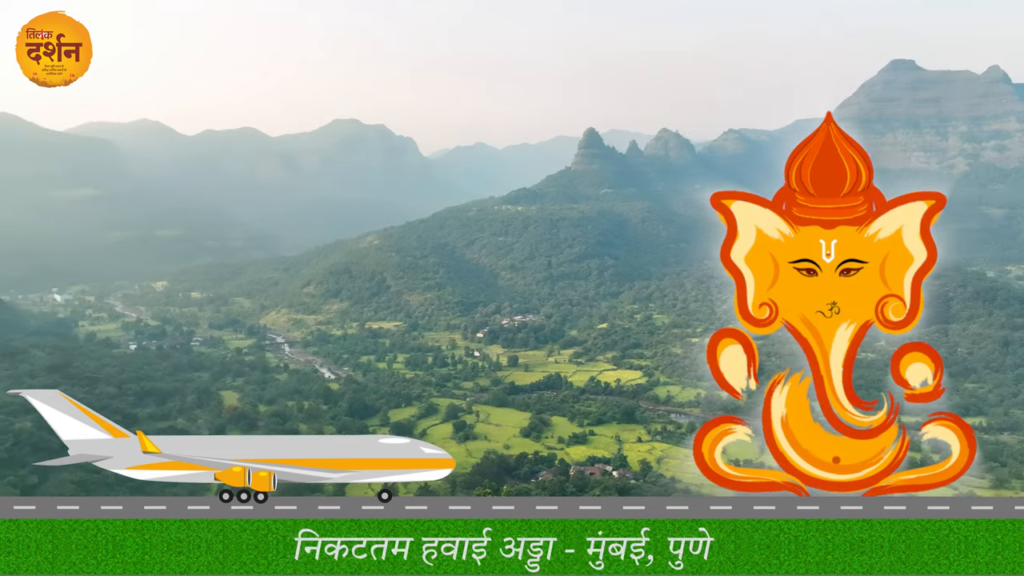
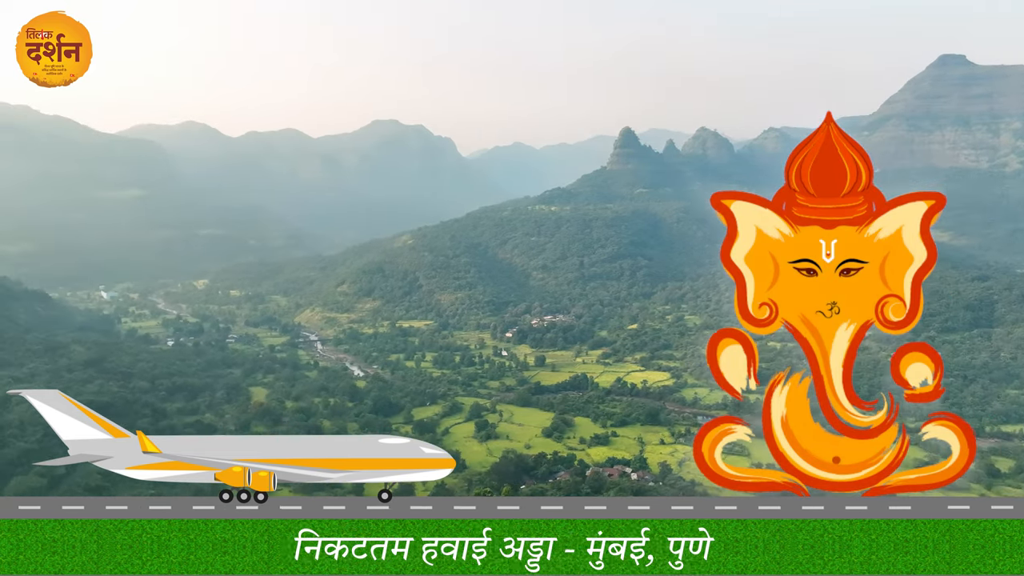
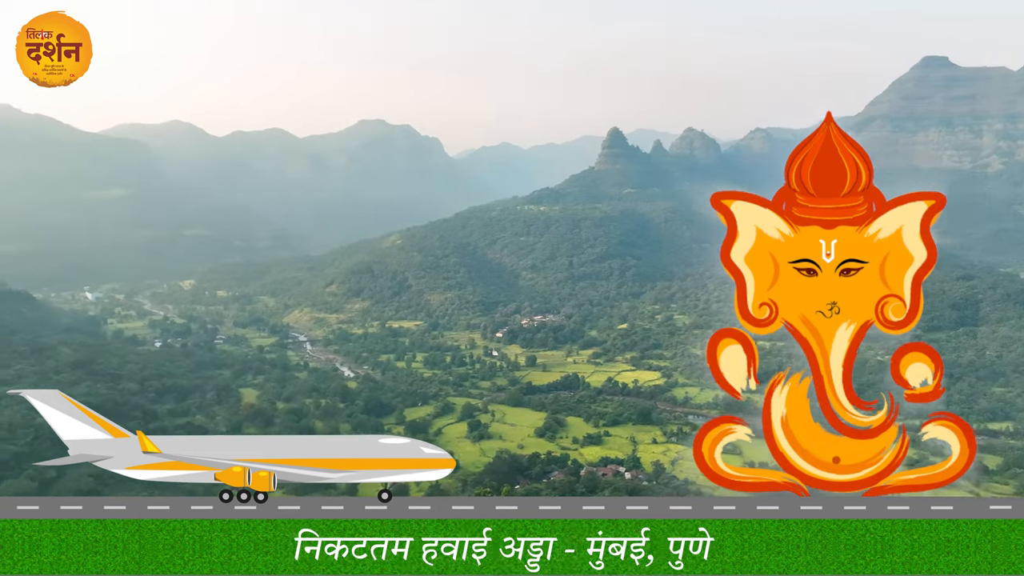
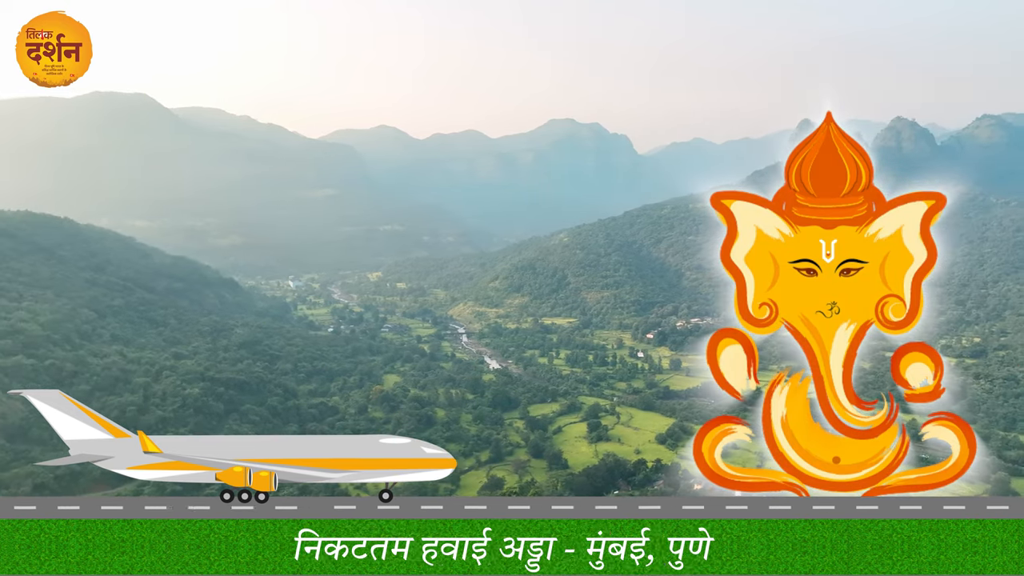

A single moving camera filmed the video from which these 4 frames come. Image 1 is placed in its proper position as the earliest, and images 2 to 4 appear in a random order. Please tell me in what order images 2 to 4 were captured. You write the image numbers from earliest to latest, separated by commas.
3, 2, 4
